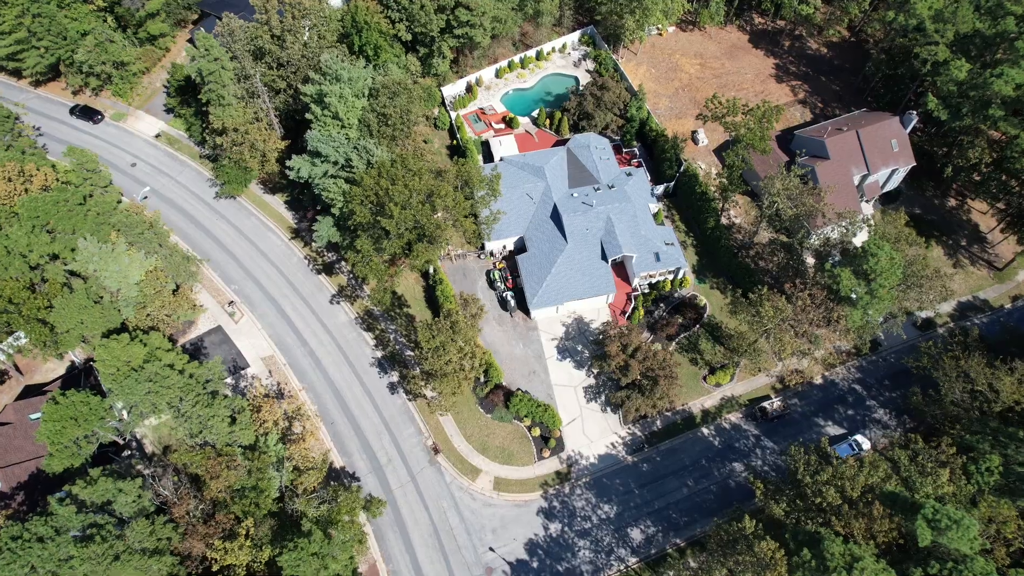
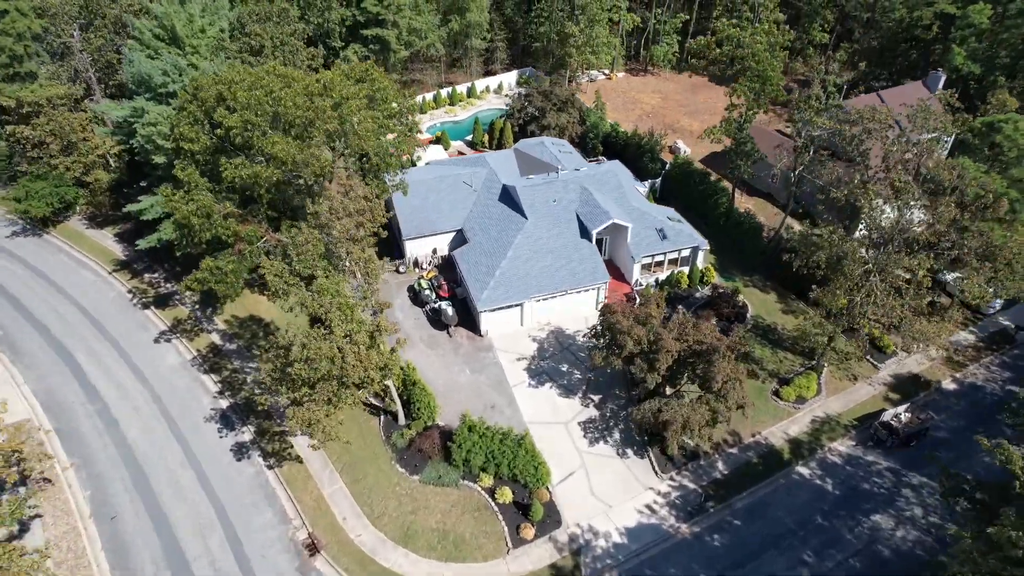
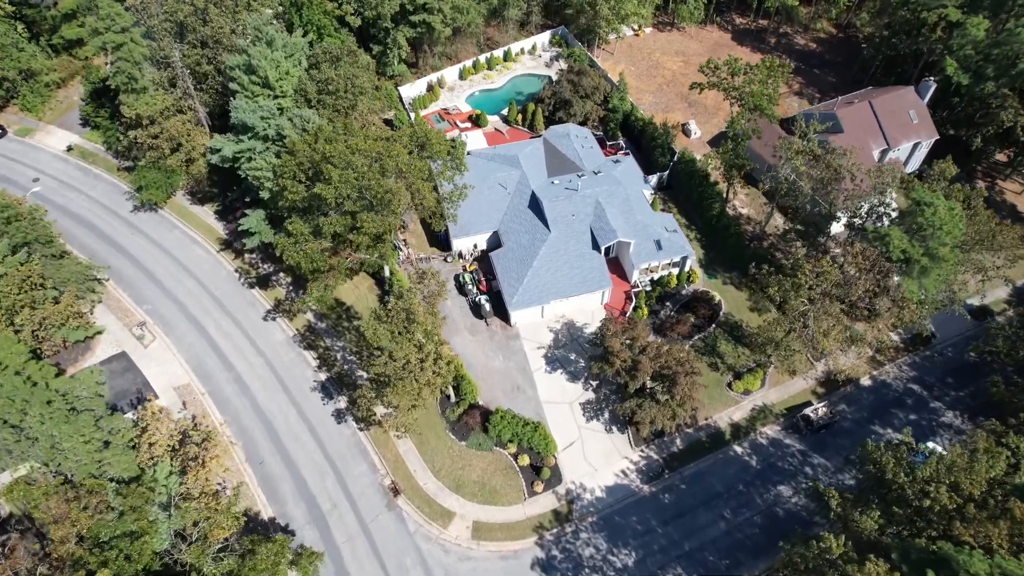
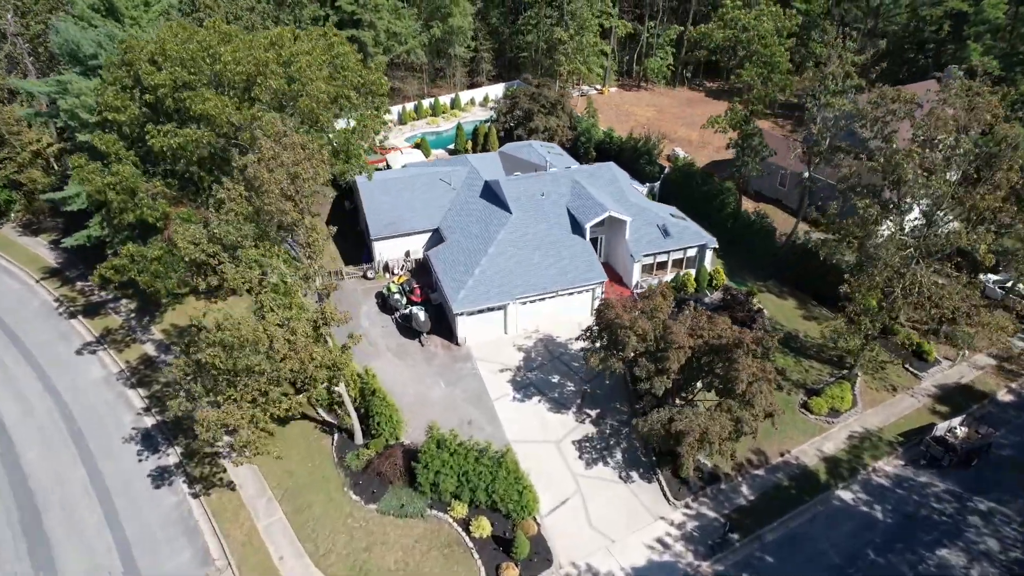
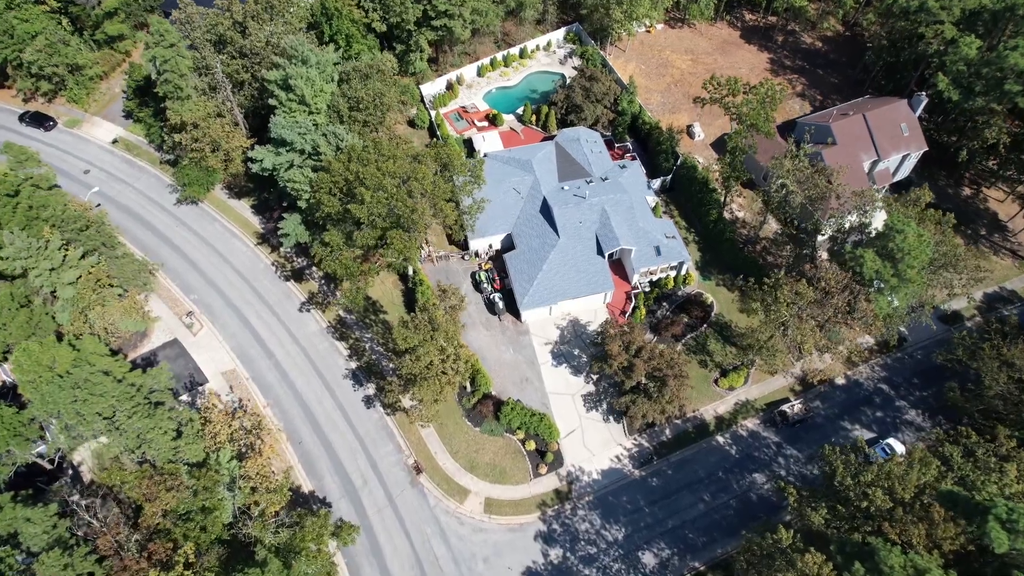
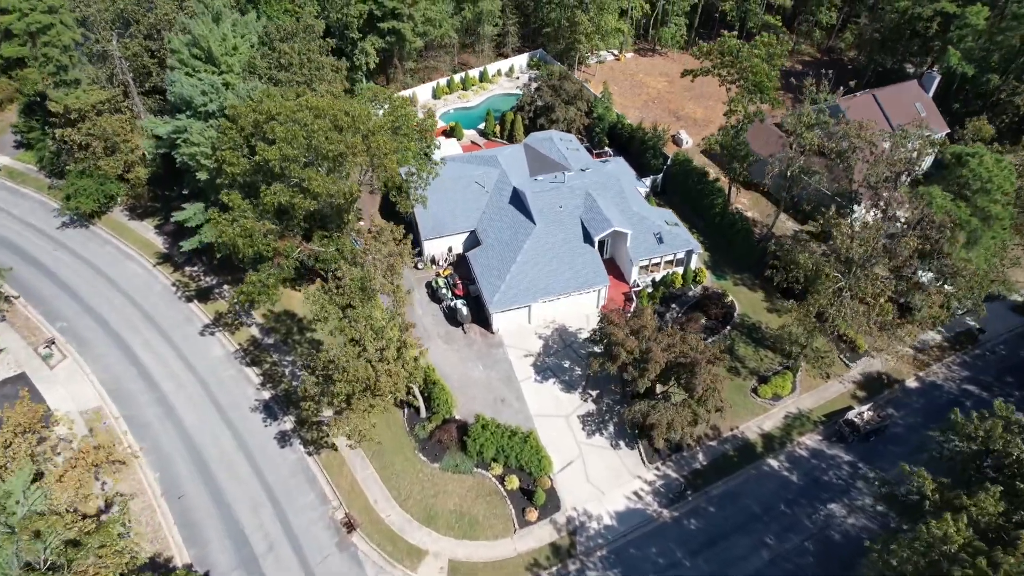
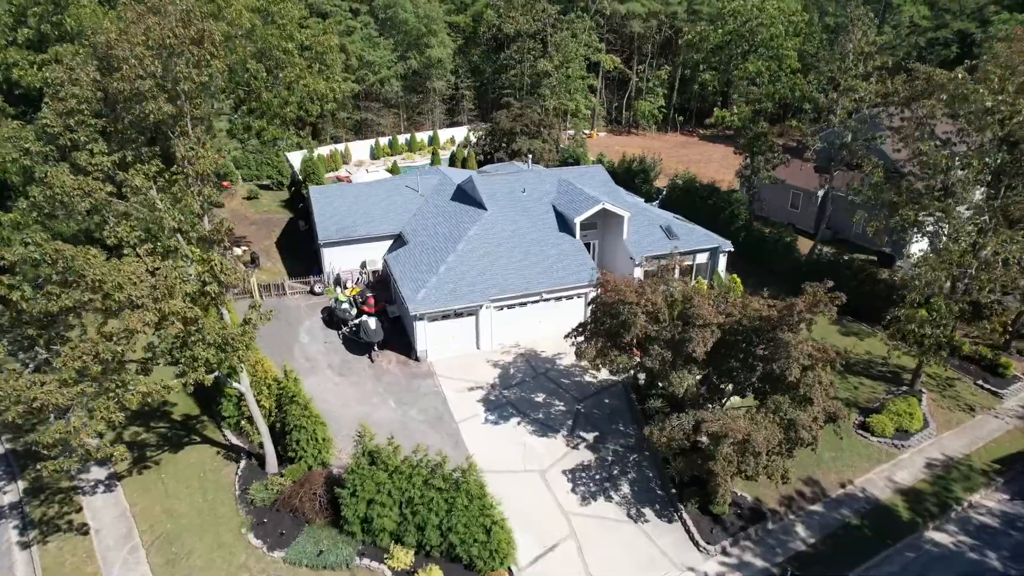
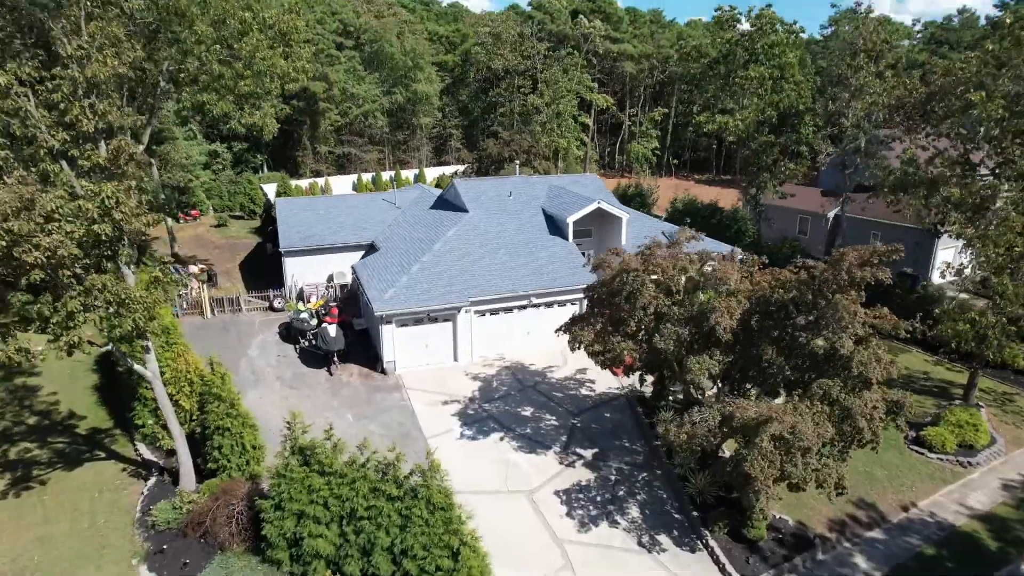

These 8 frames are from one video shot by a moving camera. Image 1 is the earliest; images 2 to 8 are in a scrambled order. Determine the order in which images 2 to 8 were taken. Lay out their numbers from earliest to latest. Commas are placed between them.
5, 3, 6, 2, 4, 7, 8
